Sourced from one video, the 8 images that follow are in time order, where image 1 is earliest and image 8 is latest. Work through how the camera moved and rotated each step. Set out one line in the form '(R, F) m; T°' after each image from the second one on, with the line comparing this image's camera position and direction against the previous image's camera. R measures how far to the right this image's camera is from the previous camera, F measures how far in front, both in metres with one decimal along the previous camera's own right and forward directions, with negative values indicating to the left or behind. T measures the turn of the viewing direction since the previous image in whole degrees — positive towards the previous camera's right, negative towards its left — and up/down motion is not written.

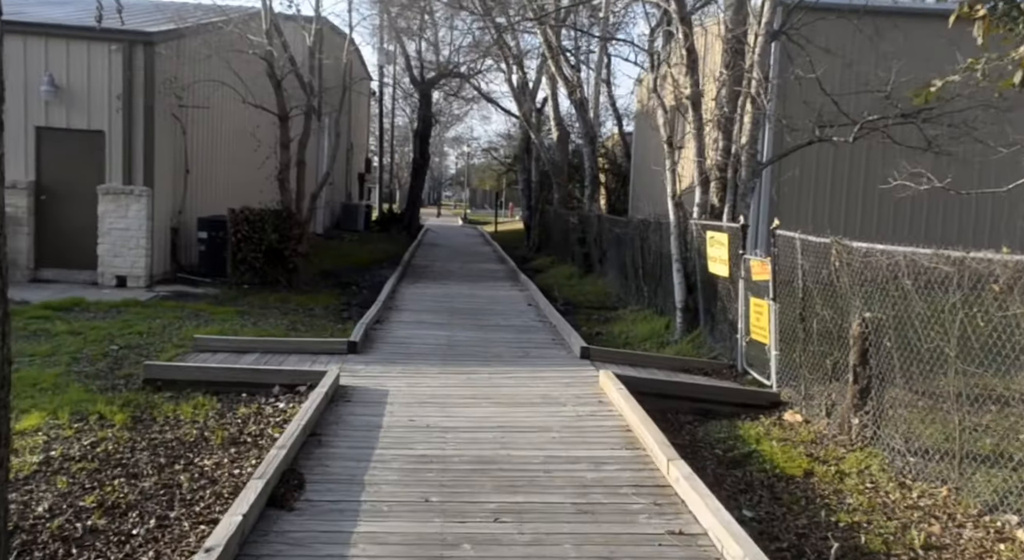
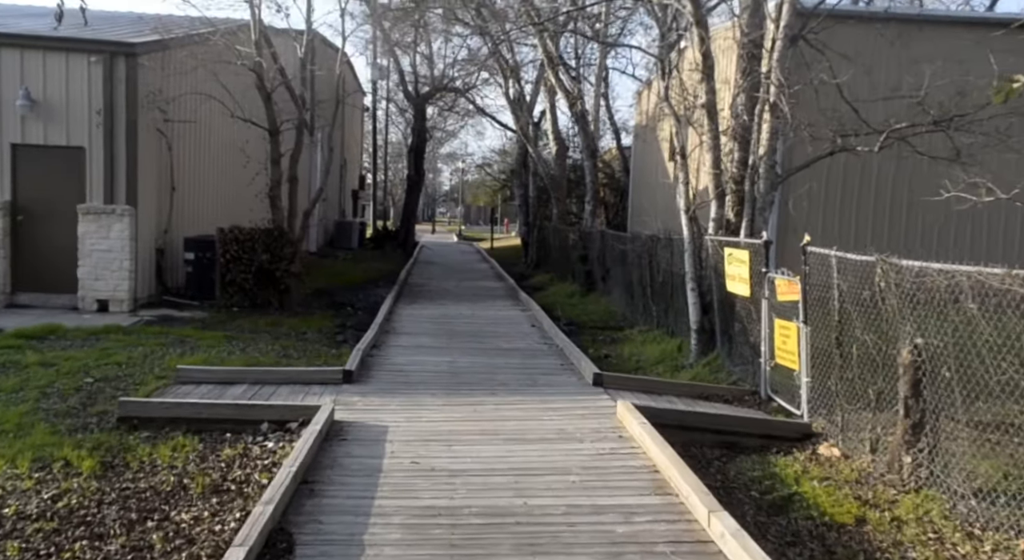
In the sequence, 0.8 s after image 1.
(-0.1, +0.5) m; 0°
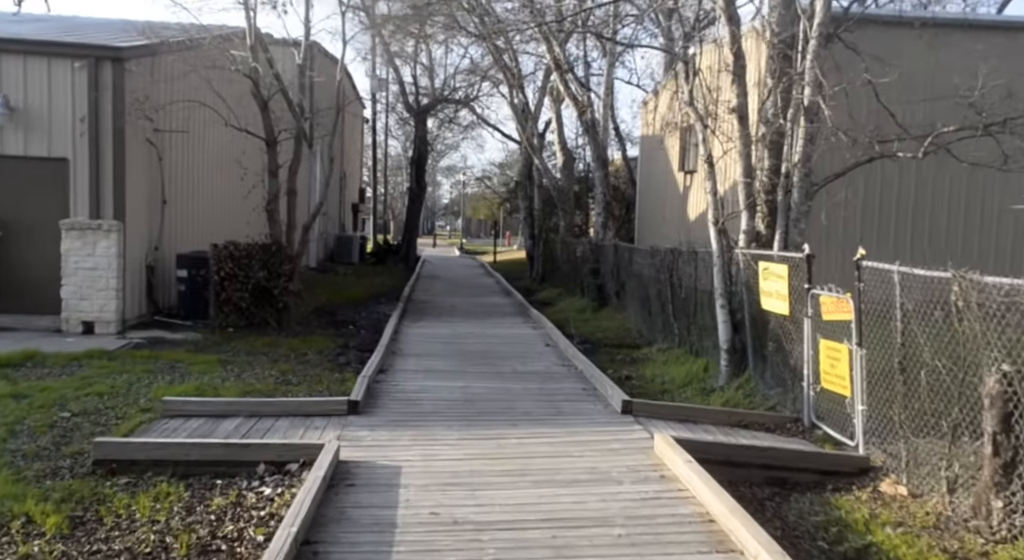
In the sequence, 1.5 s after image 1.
(-0.2, +0.6) m; 0°
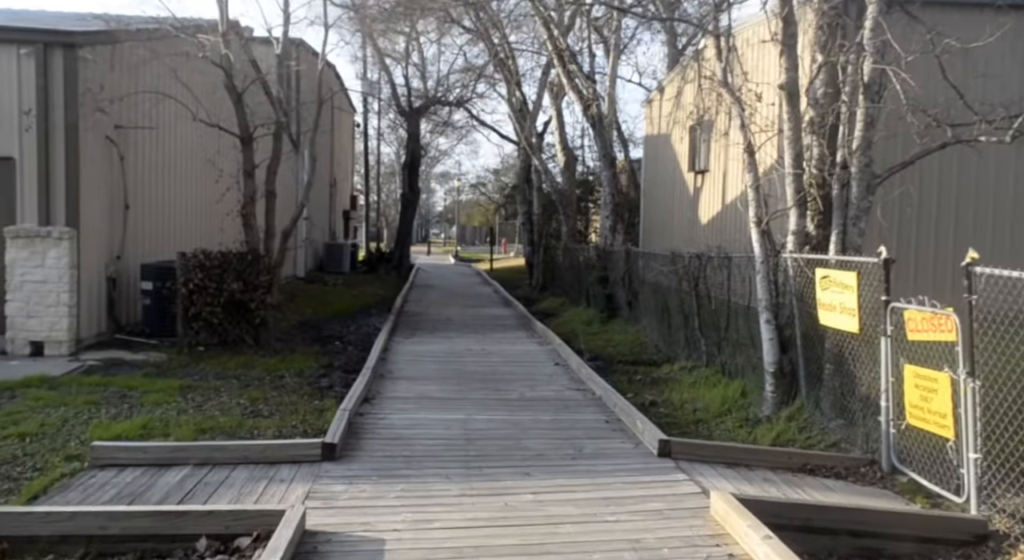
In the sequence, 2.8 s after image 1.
(-0.1, +1.2) m; 0°
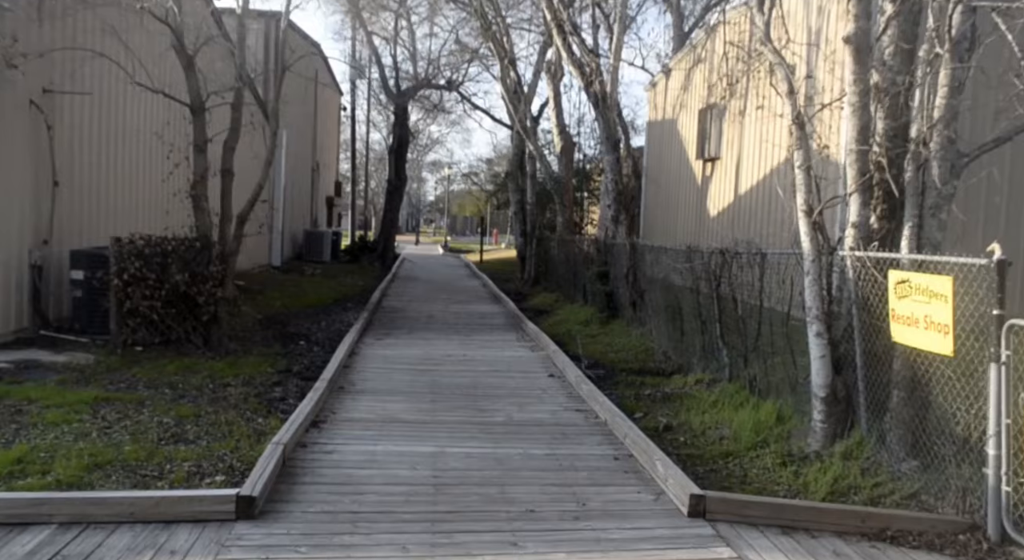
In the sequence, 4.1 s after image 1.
(0.0, +1.4) m; +1°
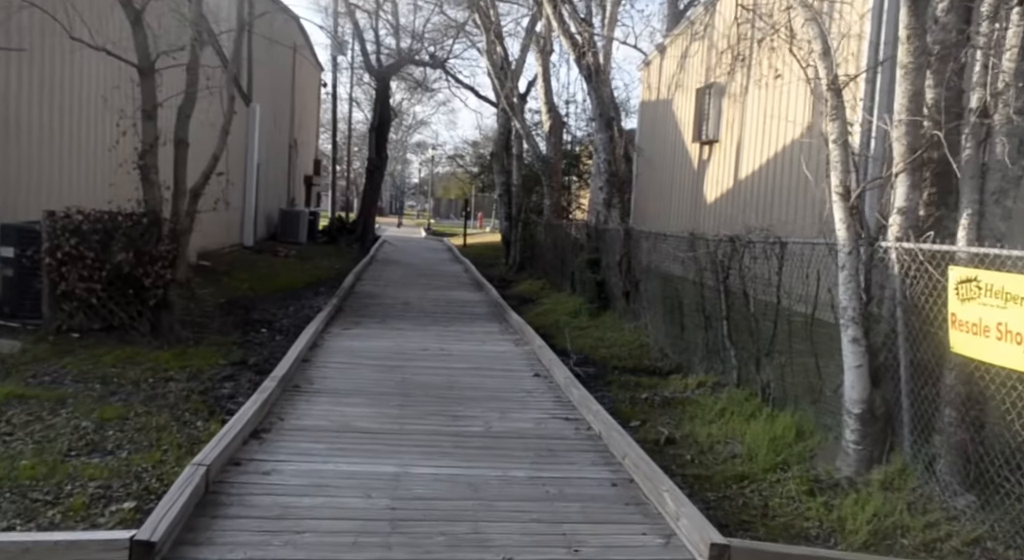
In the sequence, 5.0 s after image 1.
(0.0, +0.9) m; +1°
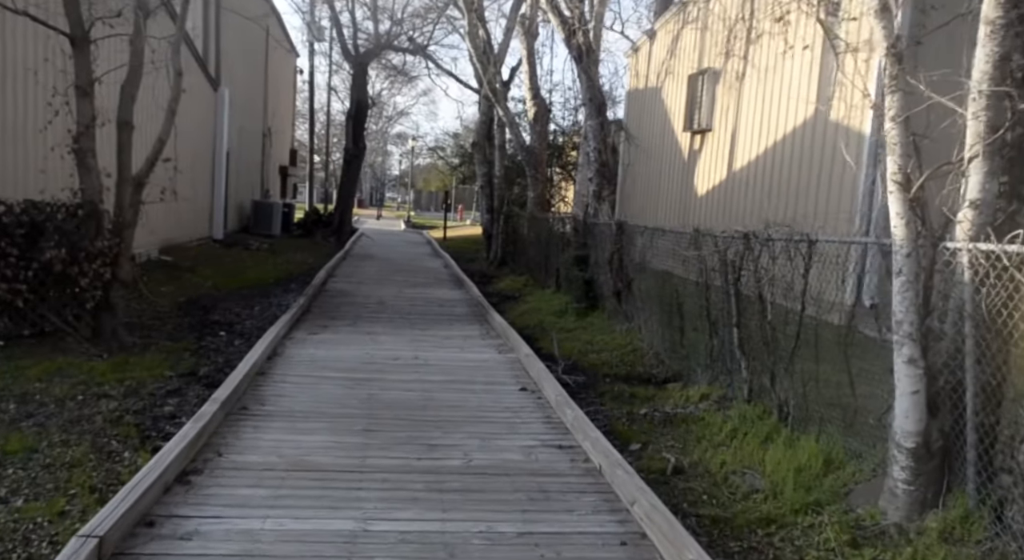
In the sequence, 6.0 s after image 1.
(0.0, +0.8) m; +1°
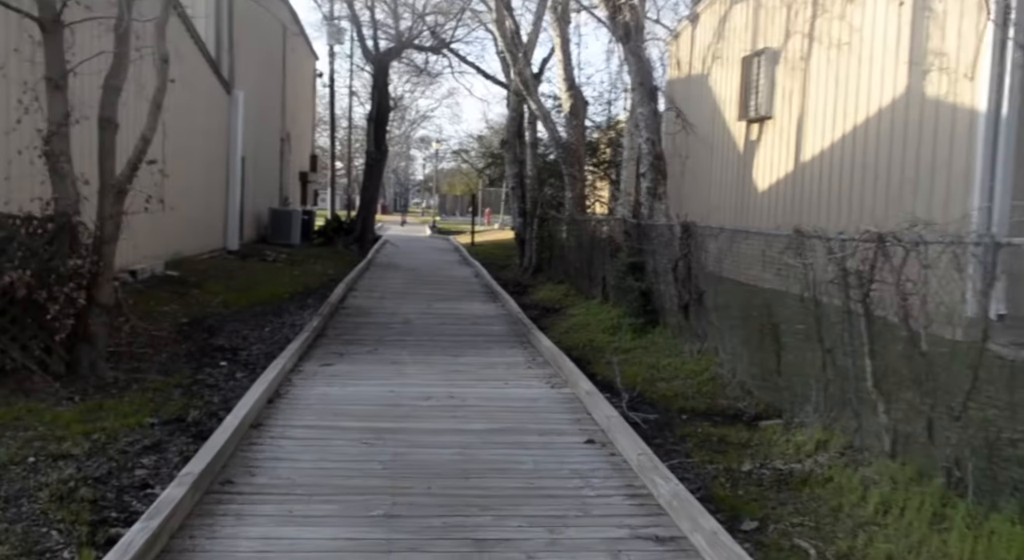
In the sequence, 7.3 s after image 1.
(-0.2, +1.4) m; -2°
